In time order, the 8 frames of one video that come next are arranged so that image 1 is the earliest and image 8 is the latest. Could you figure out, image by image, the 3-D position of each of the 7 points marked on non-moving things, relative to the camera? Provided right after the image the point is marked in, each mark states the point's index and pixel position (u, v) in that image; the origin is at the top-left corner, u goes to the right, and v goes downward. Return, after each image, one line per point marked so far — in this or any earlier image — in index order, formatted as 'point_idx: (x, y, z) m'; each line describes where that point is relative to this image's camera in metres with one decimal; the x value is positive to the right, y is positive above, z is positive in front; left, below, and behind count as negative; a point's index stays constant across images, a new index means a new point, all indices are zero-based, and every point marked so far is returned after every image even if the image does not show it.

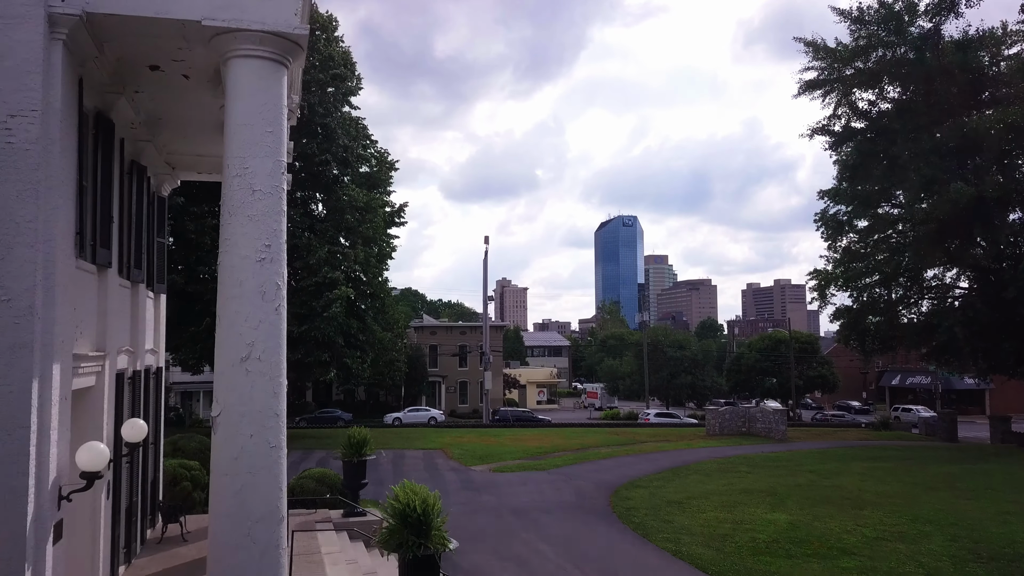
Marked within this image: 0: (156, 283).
0: (-4.3, 0.0, +8.5) m
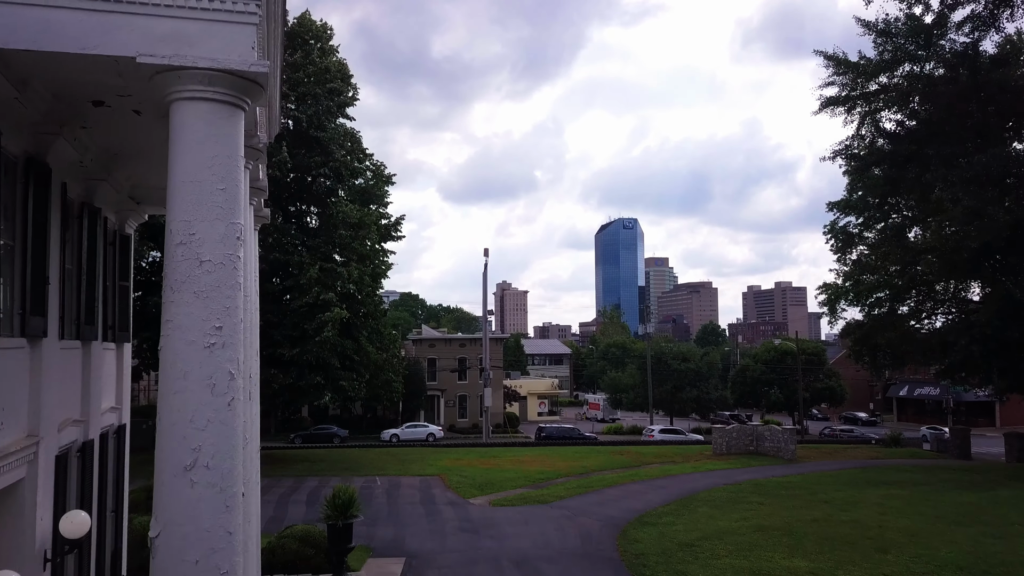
0: (-4.3, -0.5, +7.6) m
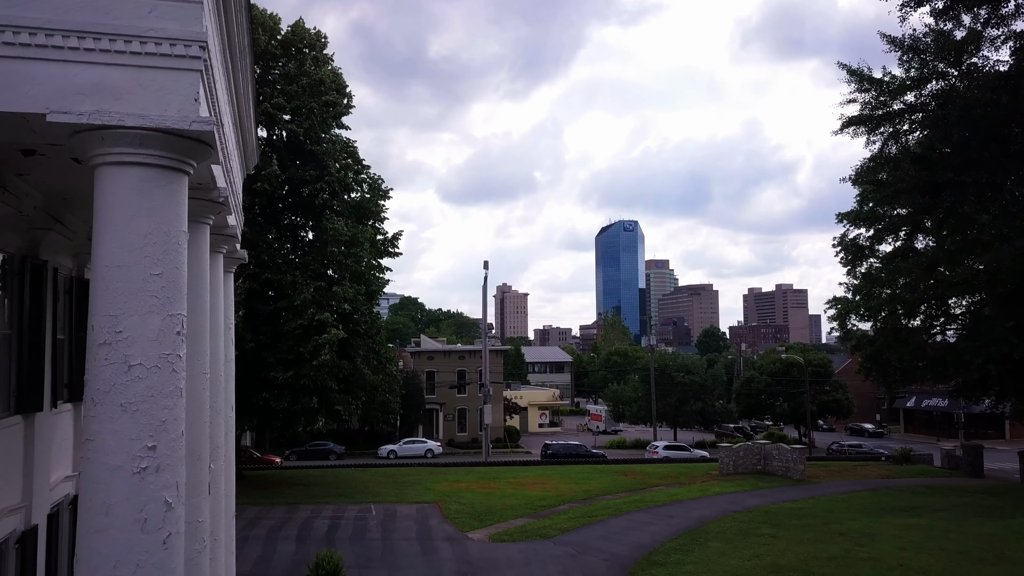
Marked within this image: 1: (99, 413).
0: (-4.3, -1.0, +6.8) m
1: (-1.9, -0.6, +3.3) m
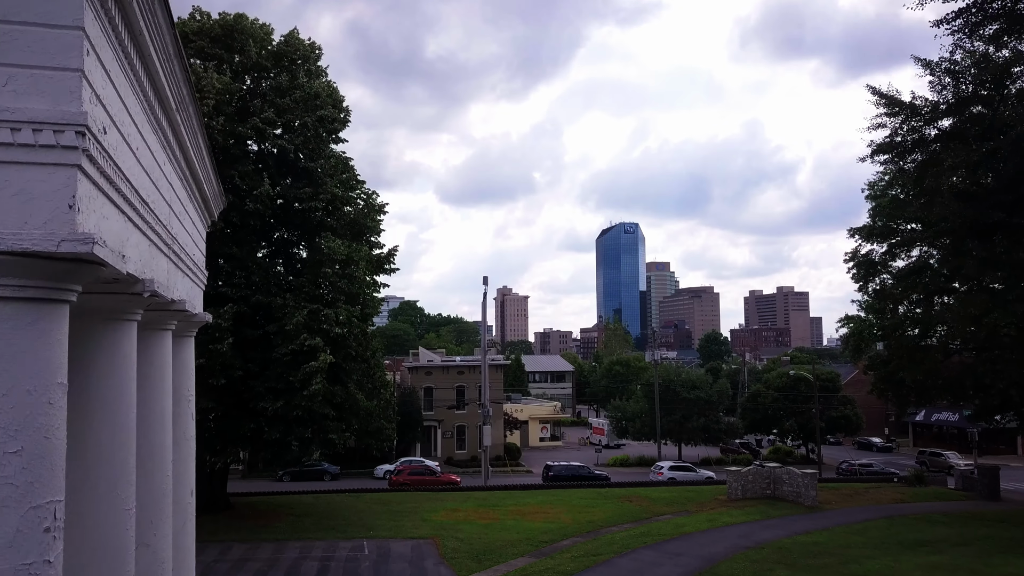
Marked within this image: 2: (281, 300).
0: (-4.3, -1.7, +5.8) m
1: (-1.9, -1.2, +2.3) m
2: (-6.2, -0.3, +19.0) m
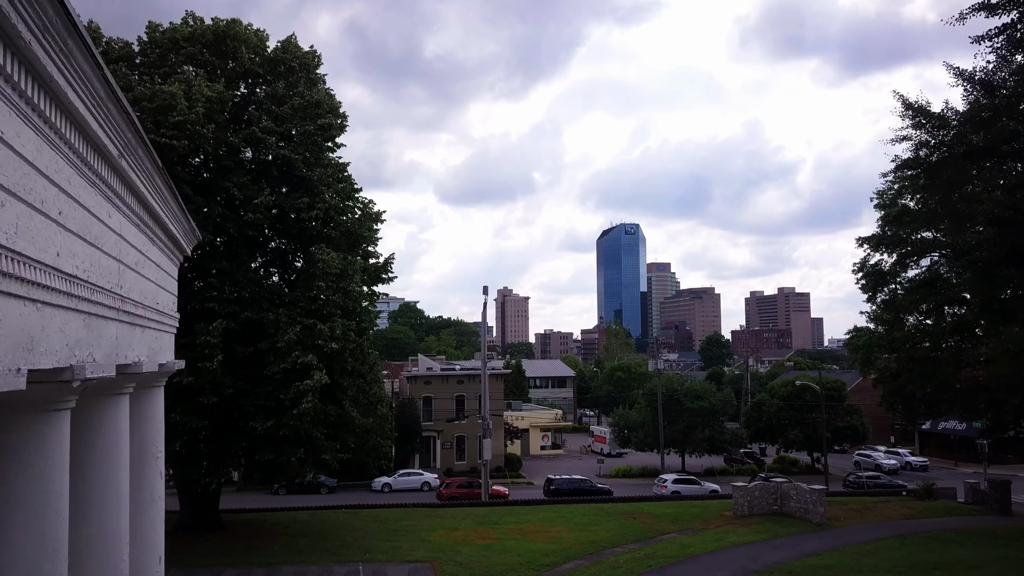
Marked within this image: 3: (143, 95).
0: (-4.3, -2.1, +5.2) m
1: (-1.9, -1.6, +1.7) m
2: (-6.2, -0.7, +18.3) m
3: (-9.2, +4.8, +17.6) m
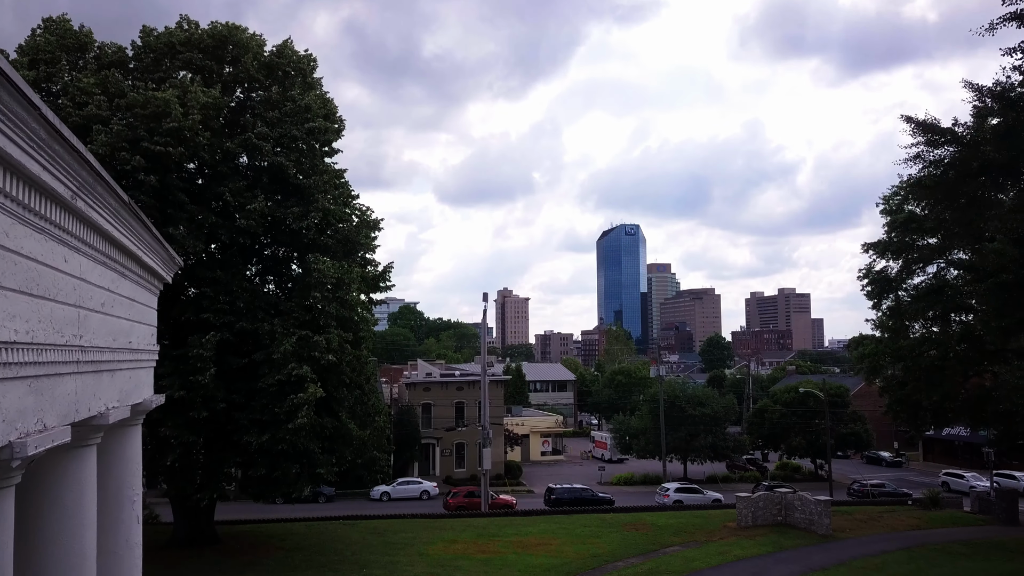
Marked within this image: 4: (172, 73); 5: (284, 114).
0: (-4.2, -2.3, +4.8) m
1: (-1.9, -1.9, +1.3) m
2: (-6.2, -1.0, +17.9) m
3: (-9.2, +4.6, +17.2) m
4: (-9.2, +5.9, +19.2) m
5: (-6.4, +4.9, +19.7) m
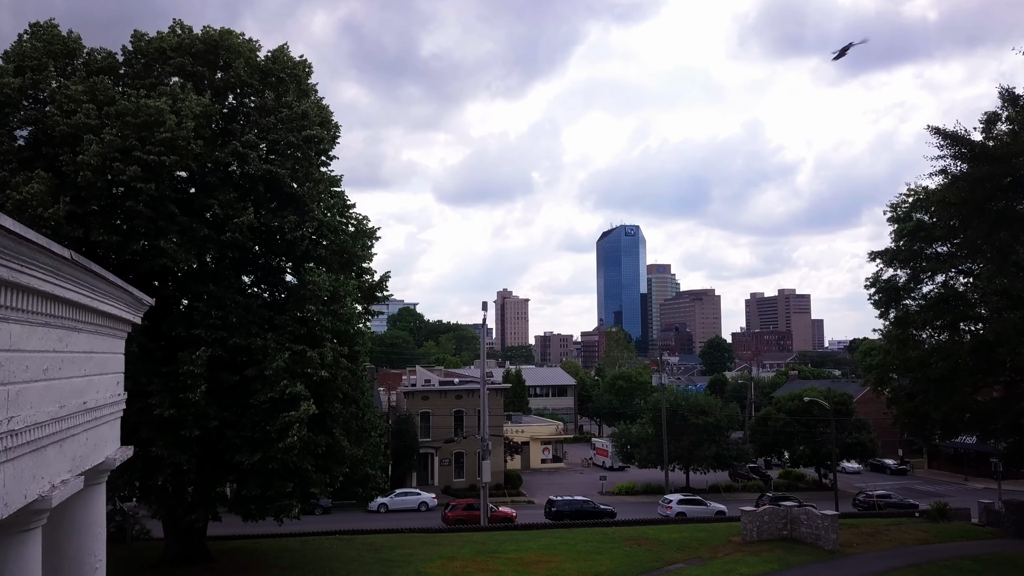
0: (-4.2, -2.7, +4.3) m
1: (-1.9, -2.2, +0.8) m
2: (-6.2, -1.3, +17.4) m
3: (-9.2, +4.2, +16.7) m
4: (-9.3, +5.5, +18.7) m
5: (-6.4, +4.5, +19.2) m
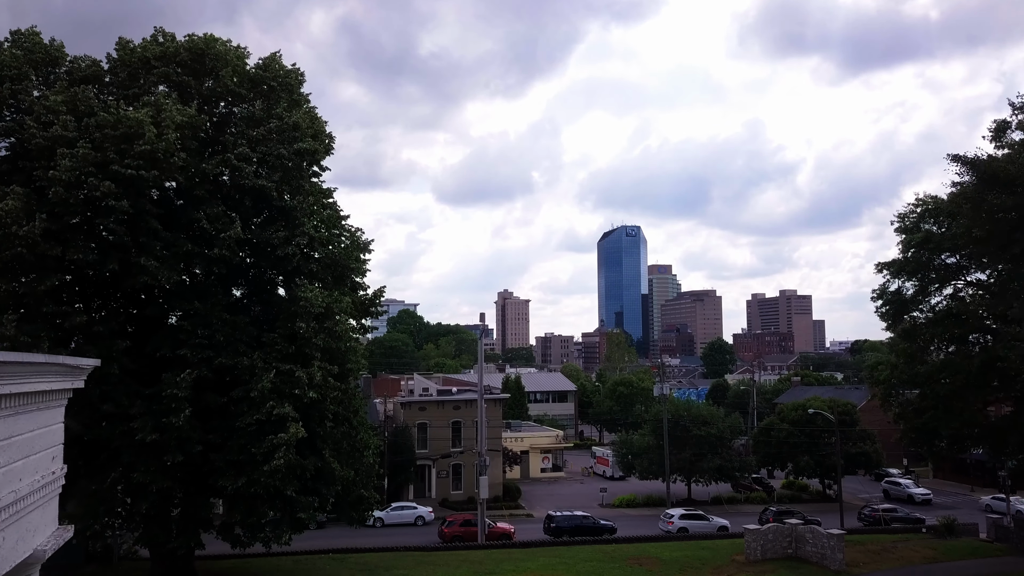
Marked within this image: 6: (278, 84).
0: (-4.3, -3.1, +3.7) m
1: (-2.0, -2.6, +0.2) m
2: (-6.3, -1.7, +16.8) m
3: (-9.3, +3.8, +16.1) m
4: (-9.3, +5.1, +18.1) m
5: (-6.5, +4.1, +18.6) m
6: (-6.6, +5.7, +19.6) m
